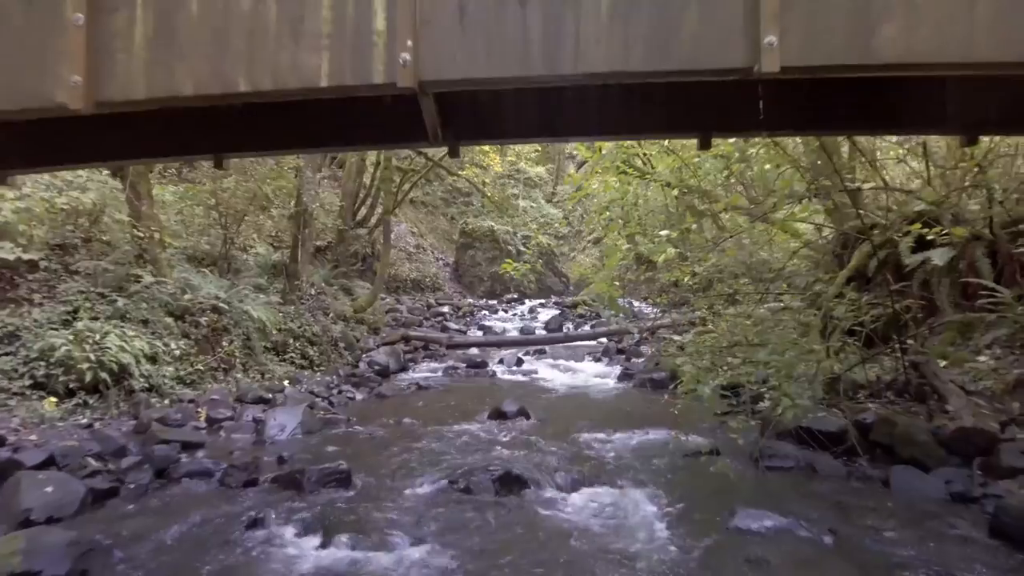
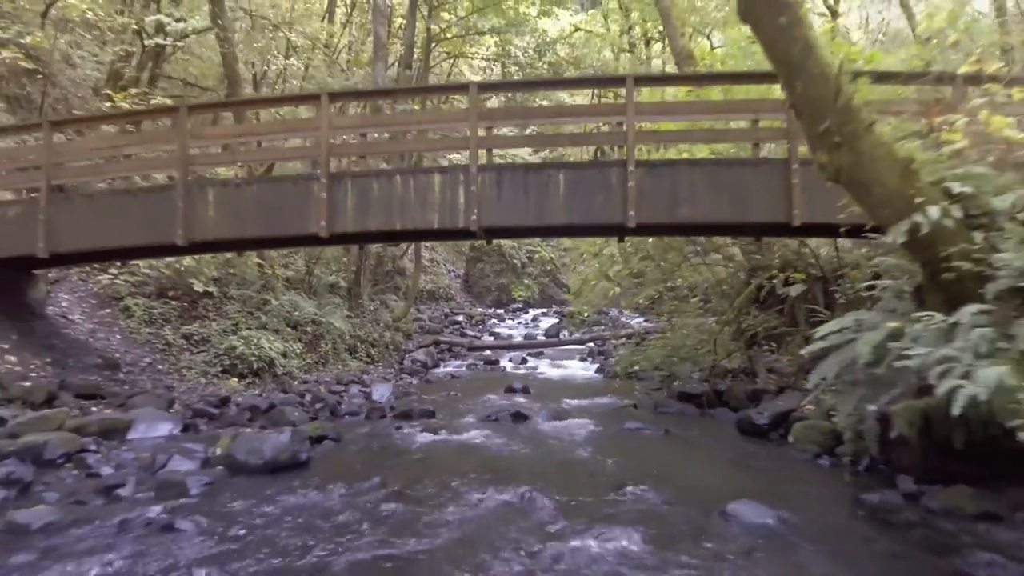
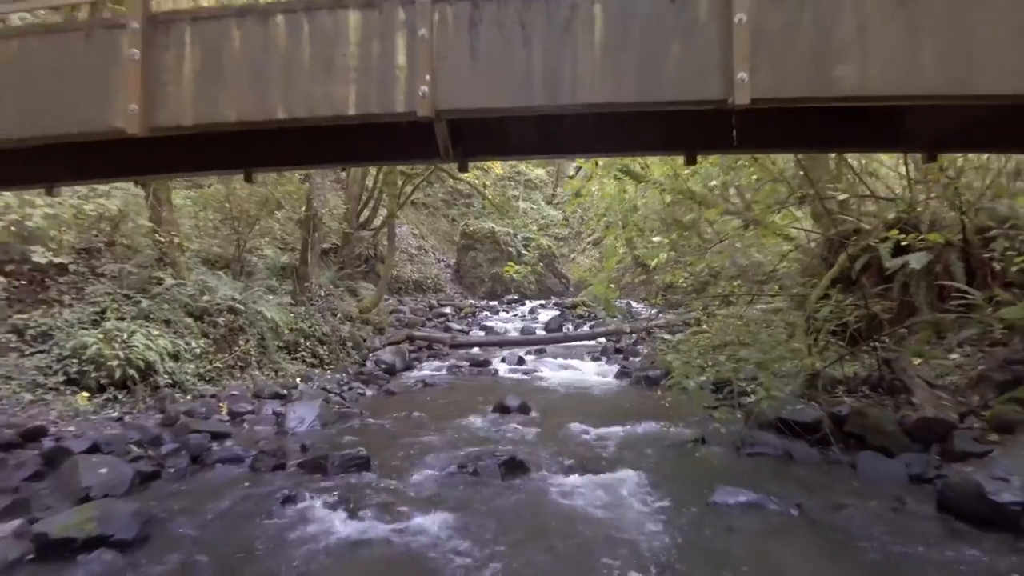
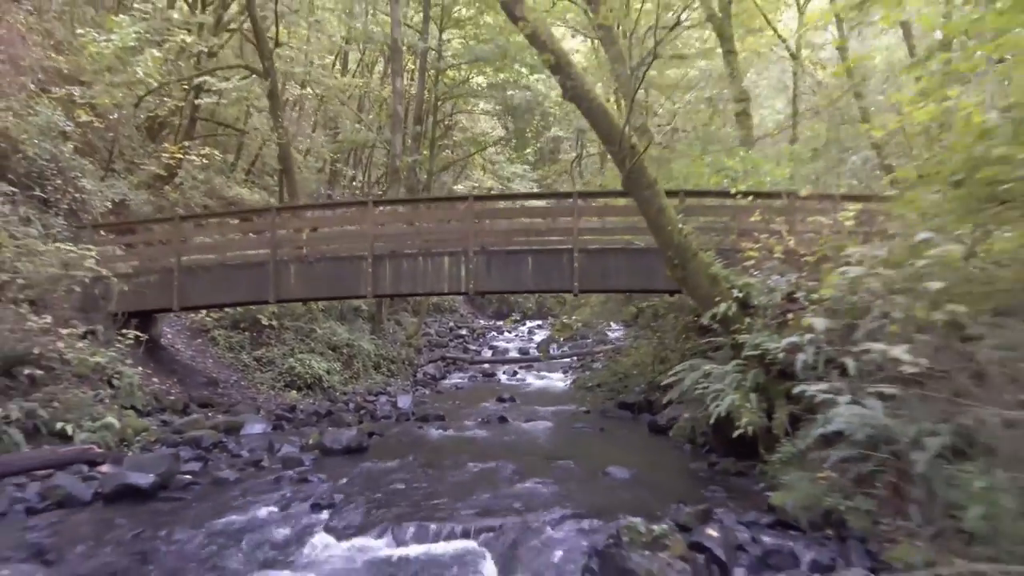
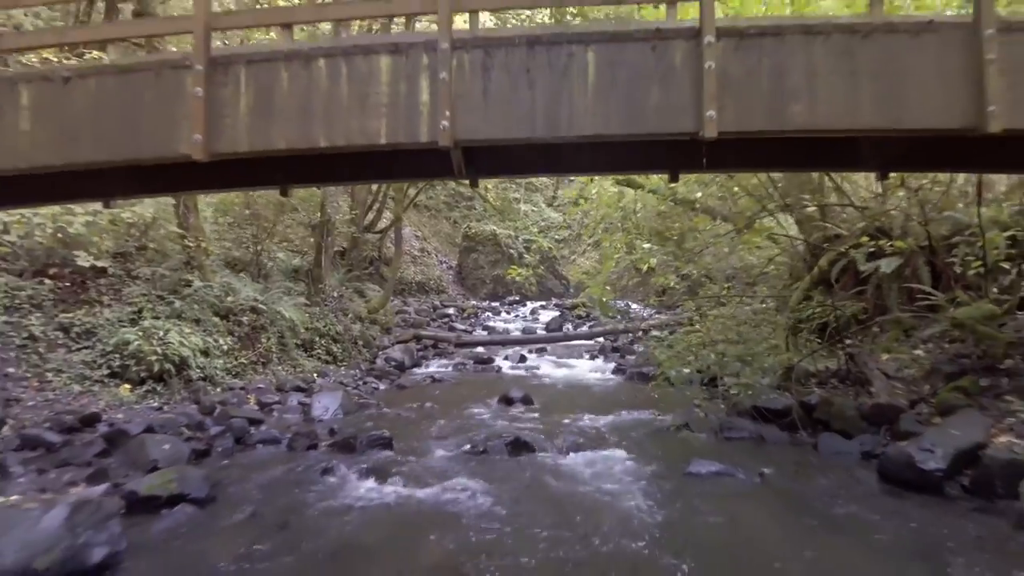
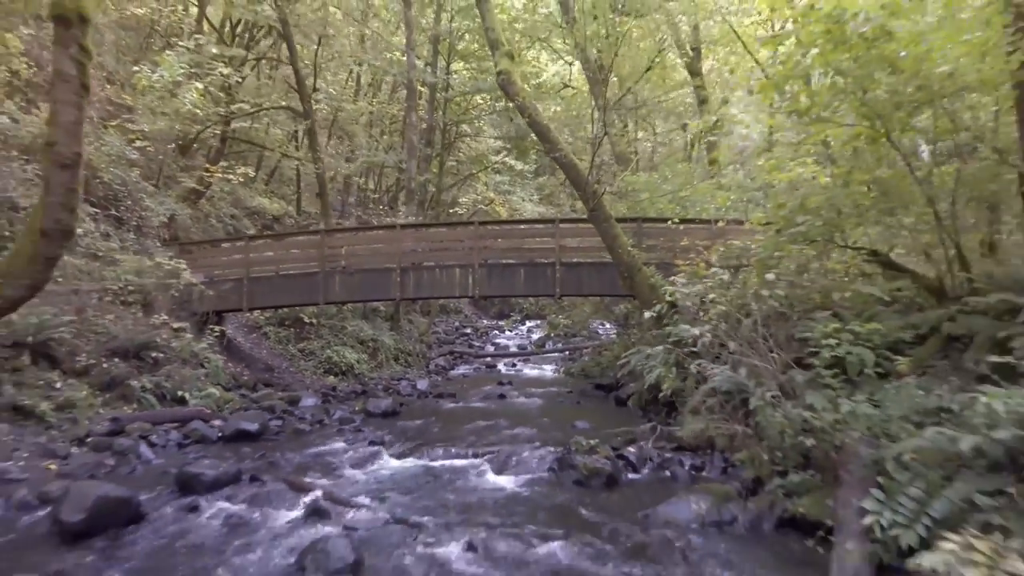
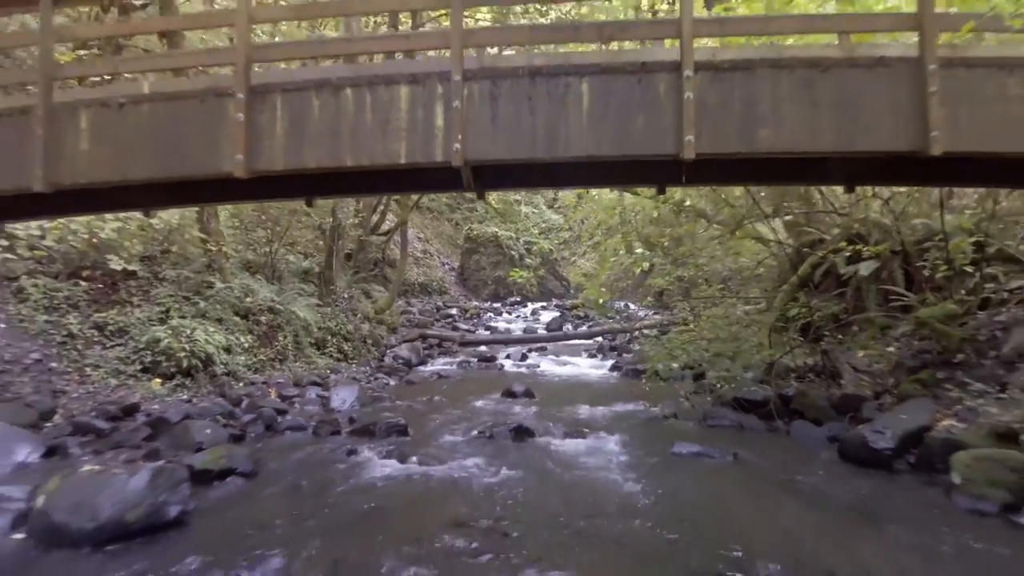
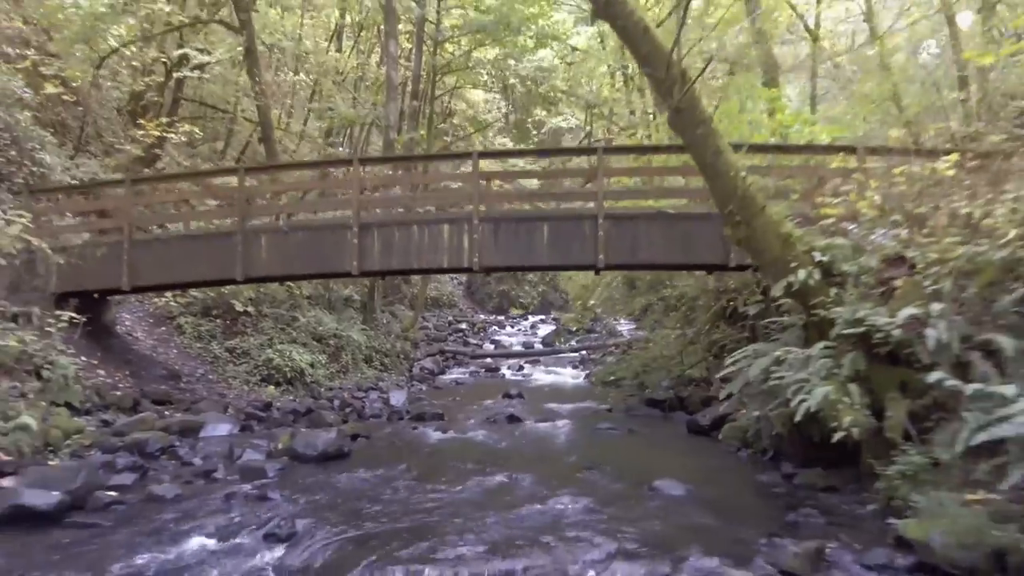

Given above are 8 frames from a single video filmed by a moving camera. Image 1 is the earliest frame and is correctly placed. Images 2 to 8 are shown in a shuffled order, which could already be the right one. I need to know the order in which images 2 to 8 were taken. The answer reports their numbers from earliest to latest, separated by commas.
3, 5, 7, 2, 8, 4, 6
